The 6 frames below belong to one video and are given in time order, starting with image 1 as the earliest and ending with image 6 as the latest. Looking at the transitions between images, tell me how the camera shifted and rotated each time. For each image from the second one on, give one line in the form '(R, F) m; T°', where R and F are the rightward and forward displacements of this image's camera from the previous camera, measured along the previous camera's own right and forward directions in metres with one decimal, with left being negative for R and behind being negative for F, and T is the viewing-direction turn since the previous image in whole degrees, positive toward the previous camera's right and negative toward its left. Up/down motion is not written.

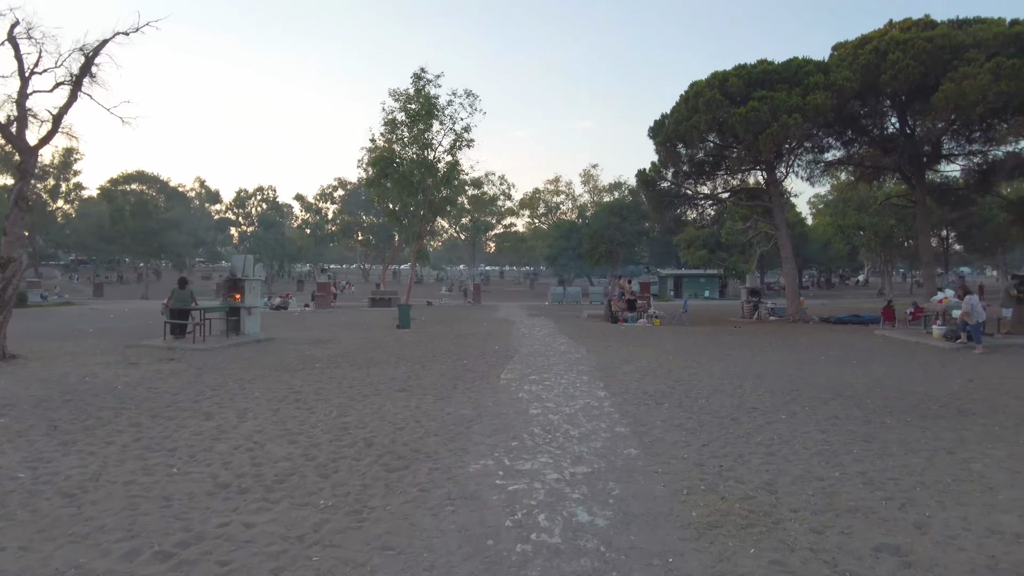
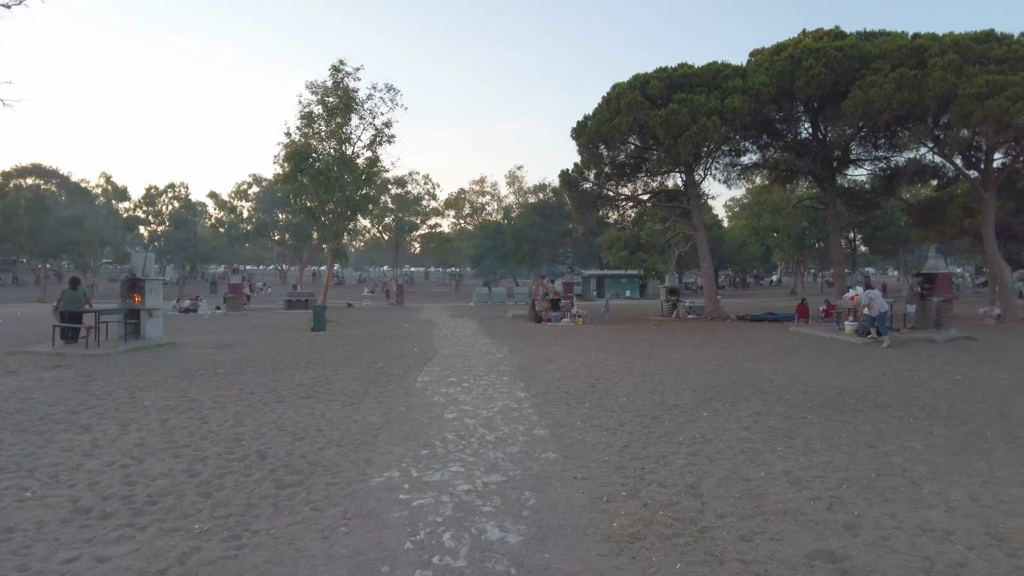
(+0.1, +0.4) m; +6°
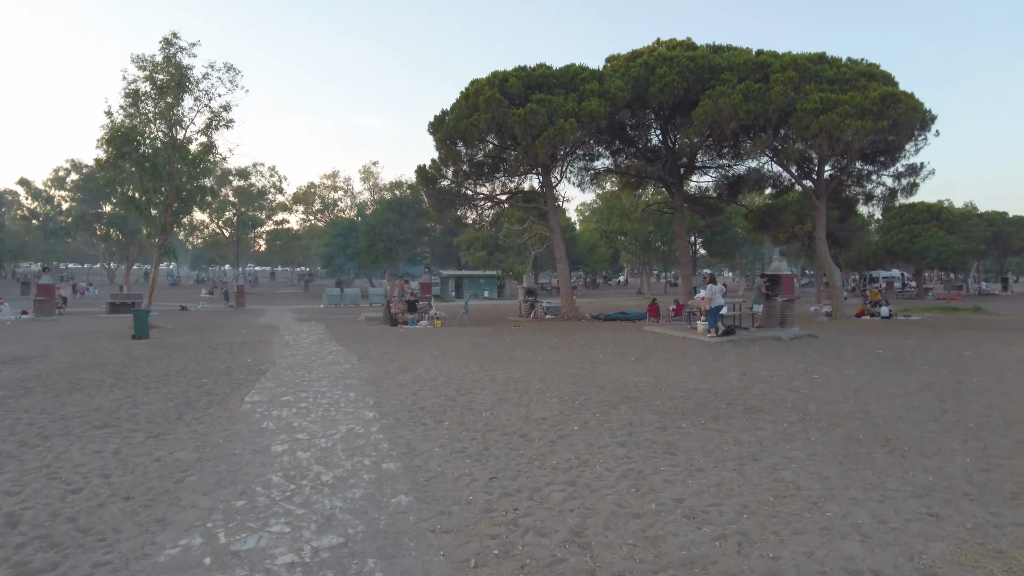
(+0.1, +1.0) m; +11°
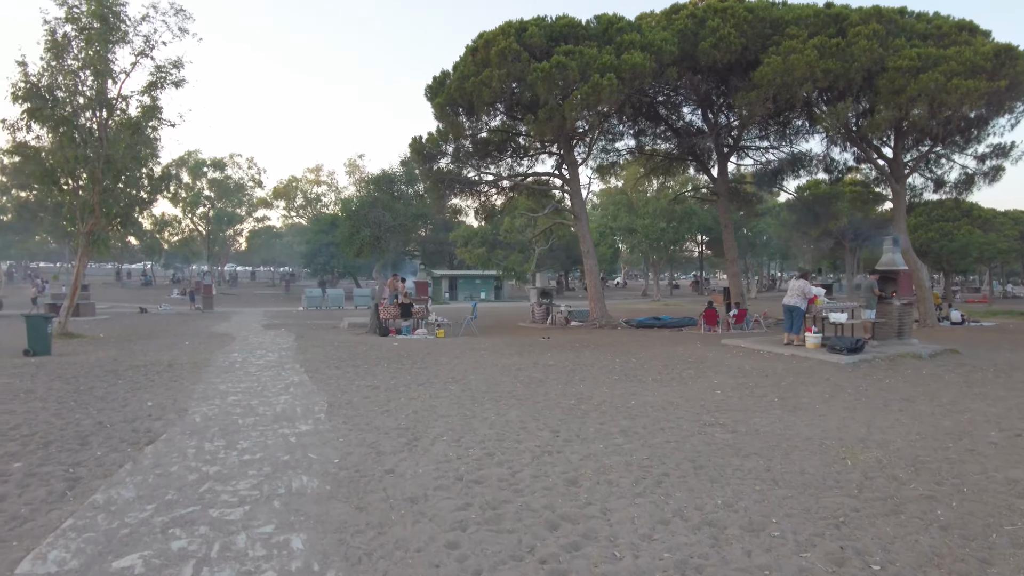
(-1.0, +5.2) m; +1°
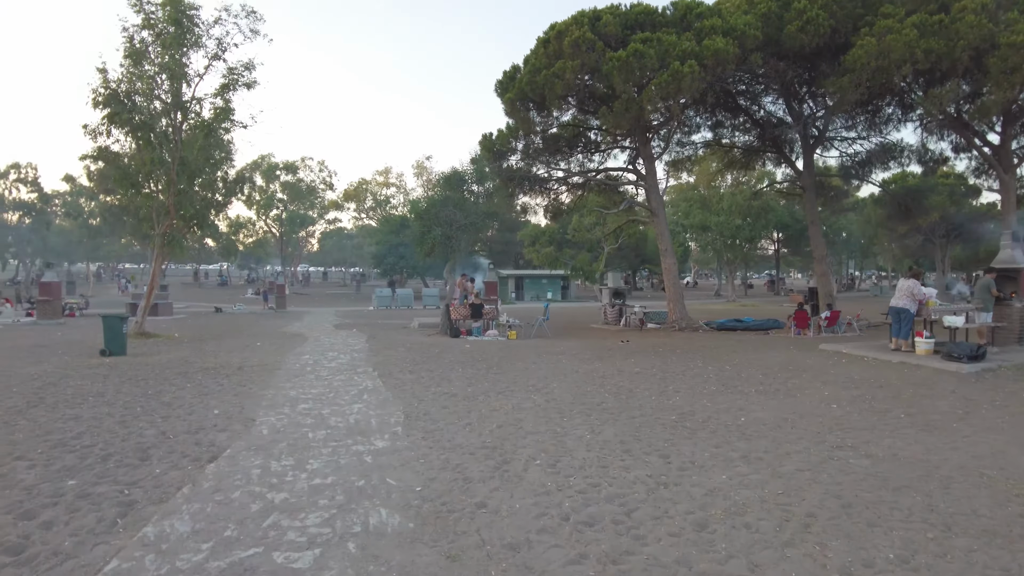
(-0.3, +0.7) m; -5°
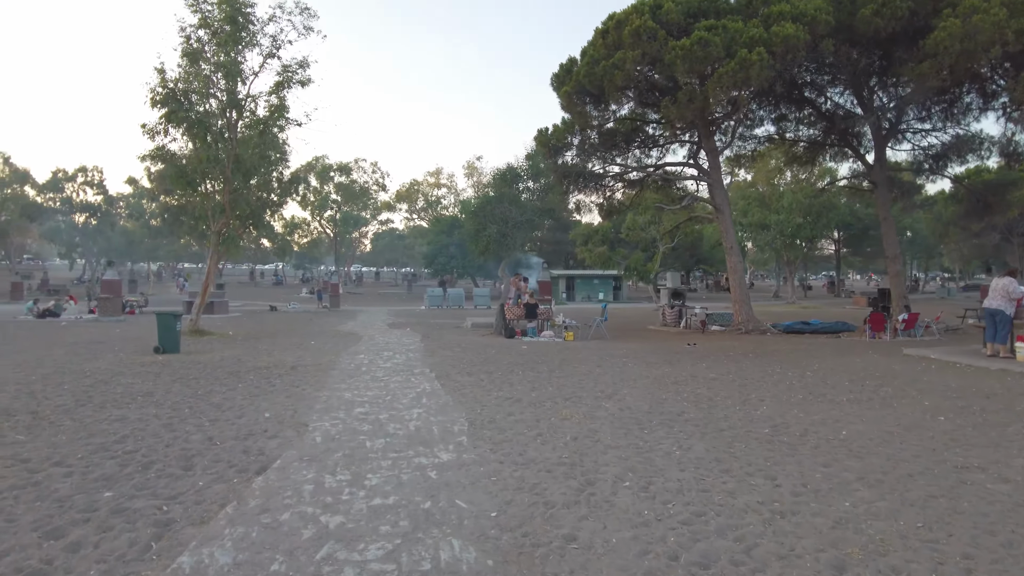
(-0.2, +0.6) m; -4°
